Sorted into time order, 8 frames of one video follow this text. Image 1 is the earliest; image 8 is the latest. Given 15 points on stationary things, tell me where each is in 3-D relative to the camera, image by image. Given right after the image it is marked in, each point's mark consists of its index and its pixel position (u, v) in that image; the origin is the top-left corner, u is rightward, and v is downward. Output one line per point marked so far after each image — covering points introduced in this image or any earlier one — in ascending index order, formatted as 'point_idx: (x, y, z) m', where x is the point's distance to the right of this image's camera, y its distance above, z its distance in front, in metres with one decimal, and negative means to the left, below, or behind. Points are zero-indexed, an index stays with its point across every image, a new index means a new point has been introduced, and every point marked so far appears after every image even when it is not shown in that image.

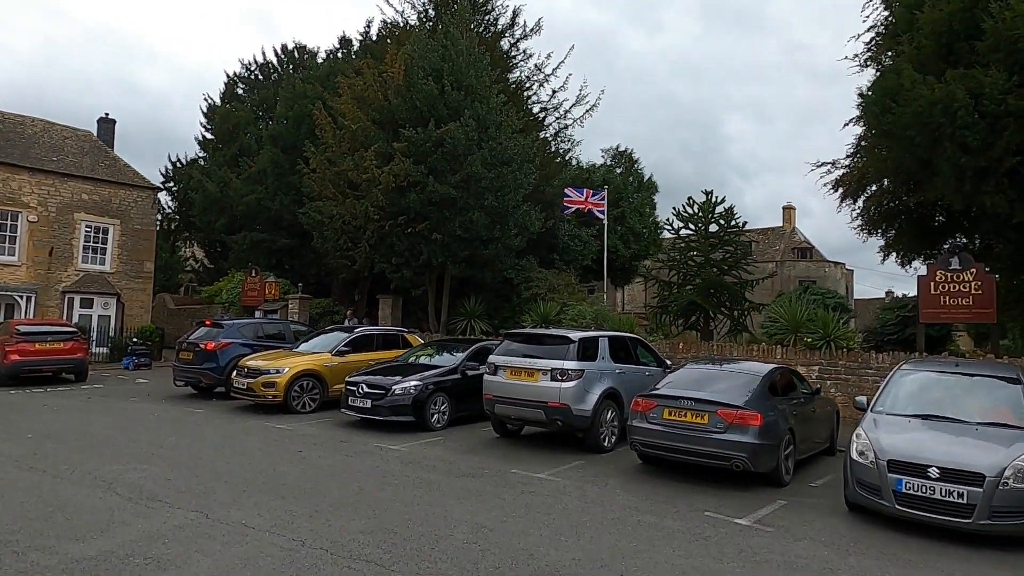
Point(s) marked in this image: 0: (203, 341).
0: (-6.9, -1.2, +14.7) m
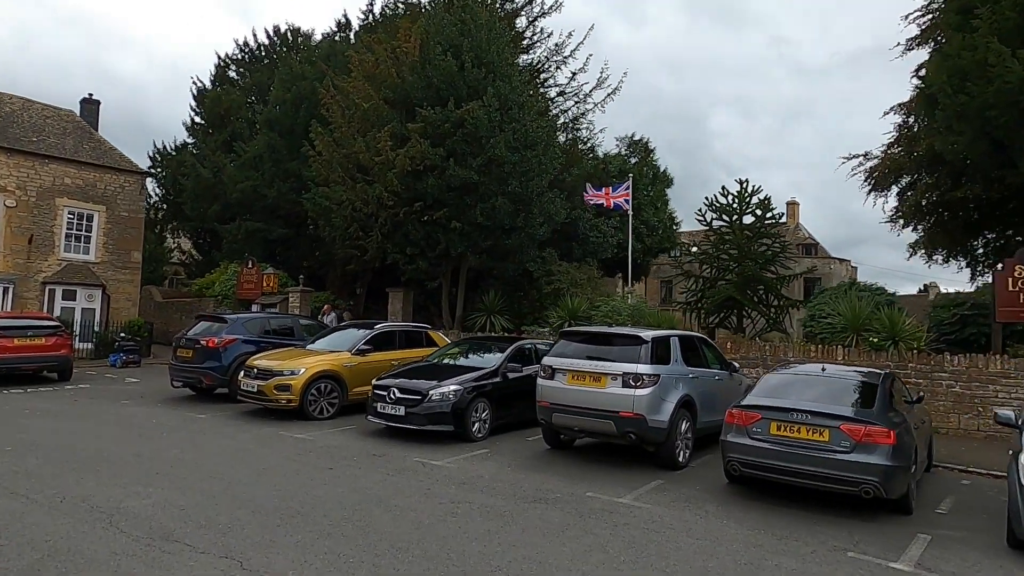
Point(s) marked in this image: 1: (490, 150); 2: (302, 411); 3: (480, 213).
0: (-6.2, -1.0, +13.2) m
1: (-0.6, +3.5, +16.7) m
2: (-3.6, -2.1, +11.3) m
3: (-0.8, +1.9, +16.8) m
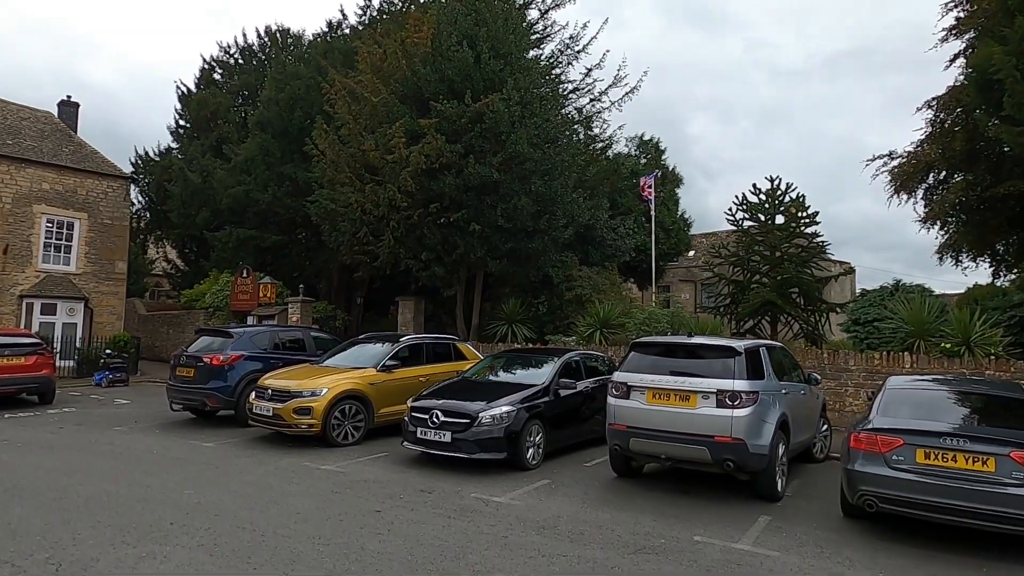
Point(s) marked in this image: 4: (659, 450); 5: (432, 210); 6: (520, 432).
0: (-5.4, -1.2, +11.8) m
1: (0.0, +3.3, +15.5) m
2: (-2.8, -2.3, +10.0) m
3: (-0.3, +1.7, +15.6) m
4: (+1.7, -1.8, +7.5) m
5: (-1.9, +1.9, +15.7) m
6: (+0.1, -1.9, +8.7) m
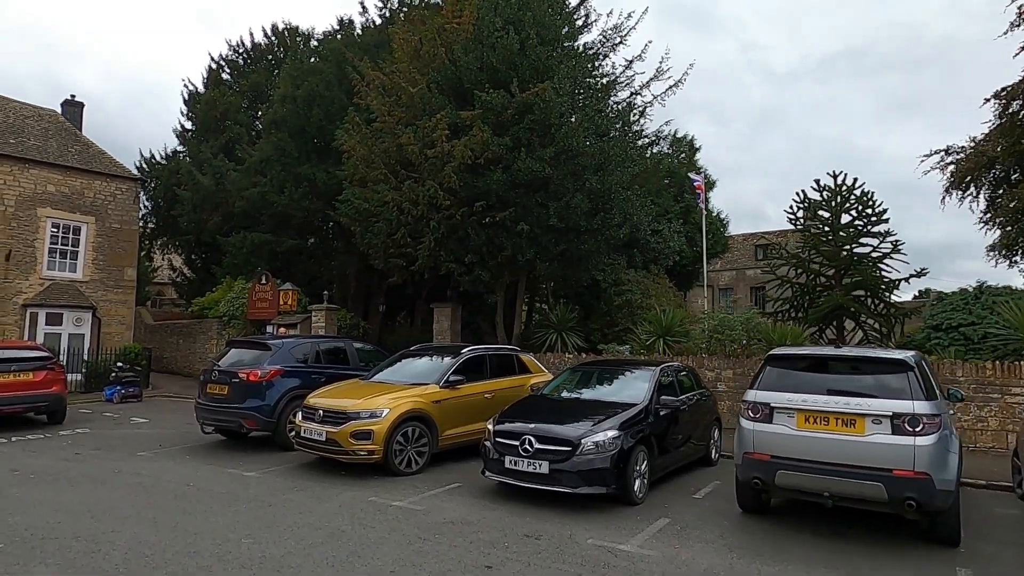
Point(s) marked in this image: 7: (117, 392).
0: (-4.3, -1.3, +10.4) m
1: (+1.1, +3.2, +14.2) m
2: (-1.7, -2.3, +8.7) m
3: (+0.9, +1.6, +14.3) m
4: (+2.9, -1.8, +6.2) m
5: (-0.8, +1.7, +14.5) m
6: (+1.3, -1.9, +7.4) m
7: (-10.0, -2.6, +16.8) m
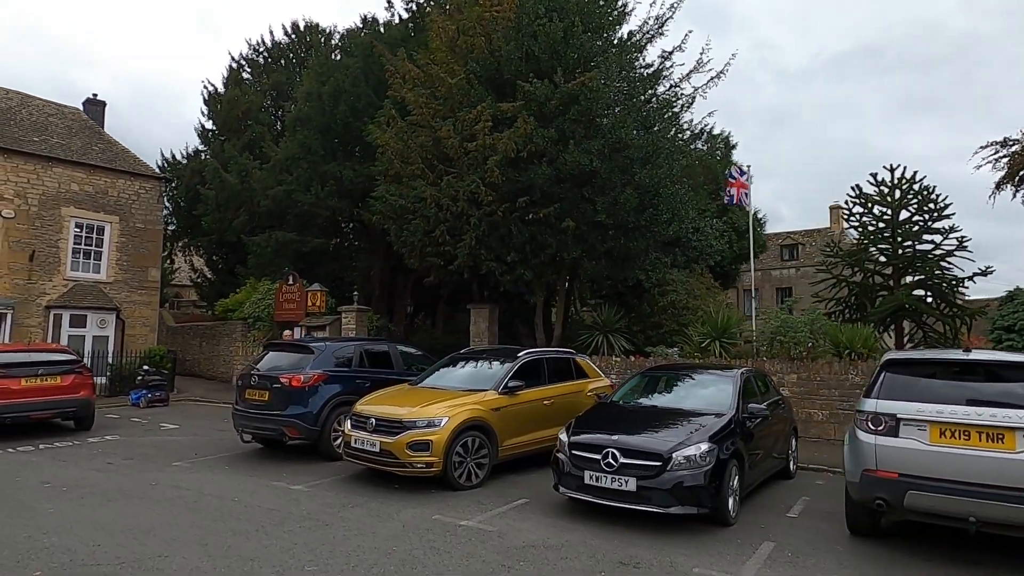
0: (-3.4, -1.3, +9.8) m
1: (+2.0, +3.2, +13.5) m
2: (-0.8, -2.3, +8.0) m
3: (+1.8, +1.6, +13.6) m
4: (+3.7, -1.8, +5.4) m
5: (+0.2, +1.7, +13.8) m
6: (+2.1, -1.9, +6.7) m
7: (-9.0, -2.6, +16.2) m
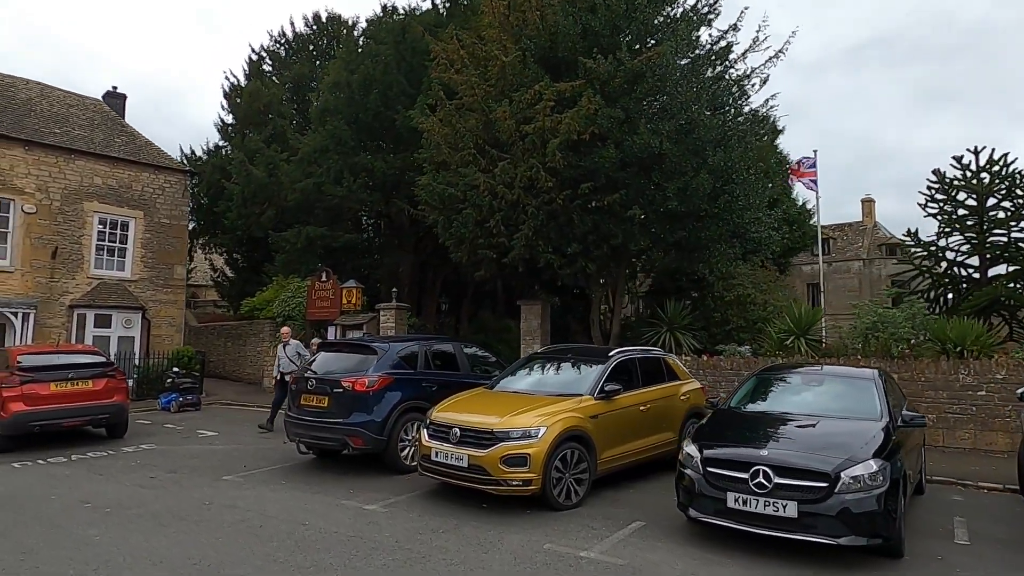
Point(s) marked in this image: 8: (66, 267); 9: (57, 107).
0: (-2.3, -1.2, +8.8) m
1: (+3.2, +3.4, +12.4) m
2: (+0.3, -2.2, +7.0) m
3: (+3.0, +1.8, +12.5) m
4: (+4.8, -1.7, +4.3) m
5: (+1.3, +1.9, +12.7) m
6: (+3.2, -1.8, +5.6) m
7: (-7.8, -2.6, +15.3) m
8: (-12.3, +0.6, +18.2) m
9: (-13.6, +5.4, +19.7) m
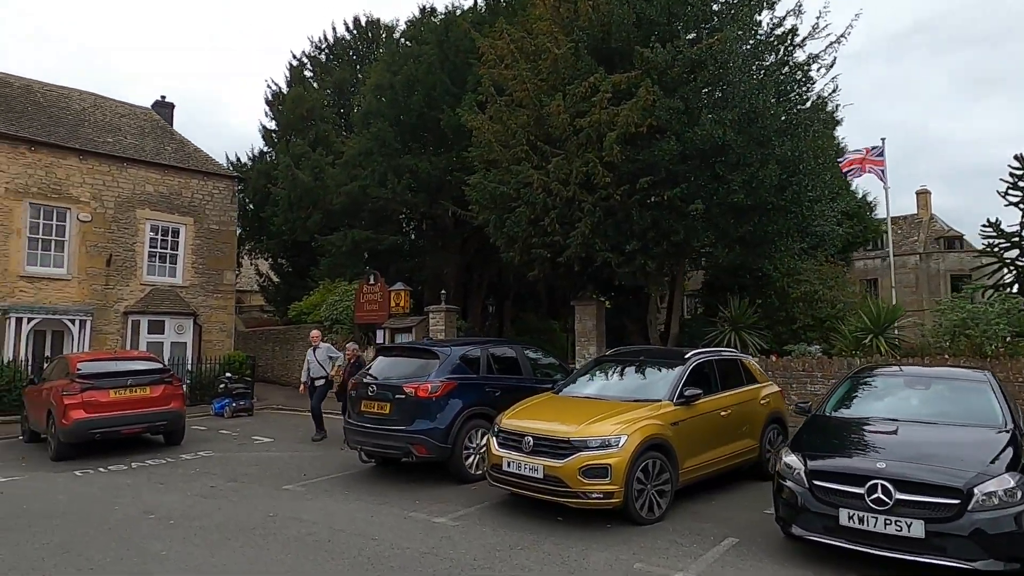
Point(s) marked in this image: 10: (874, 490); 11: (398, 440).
0: (-1.4, -1.2, +8.5) m
1: (+4.2, +3.4, +11.8) m
2: (+1.1, -2.2, +6.5) m
3: (+4.0, +1.8, +11.9) m
4: (+5.4, -1.6, +3.6) m
5: (+2.4, +1.9, +12.2) m
6: (+3.9, -1.7, +5.0) m
7: (-6.5, -2.7, +15.2) m
8: (-11.0, +0.4, +18.4) m
9: (-12.2, +5.2, +20.0) m
10: (+2.8, -1.6, +5.1) m
11: (-1.4, -1.9, +8.2) m
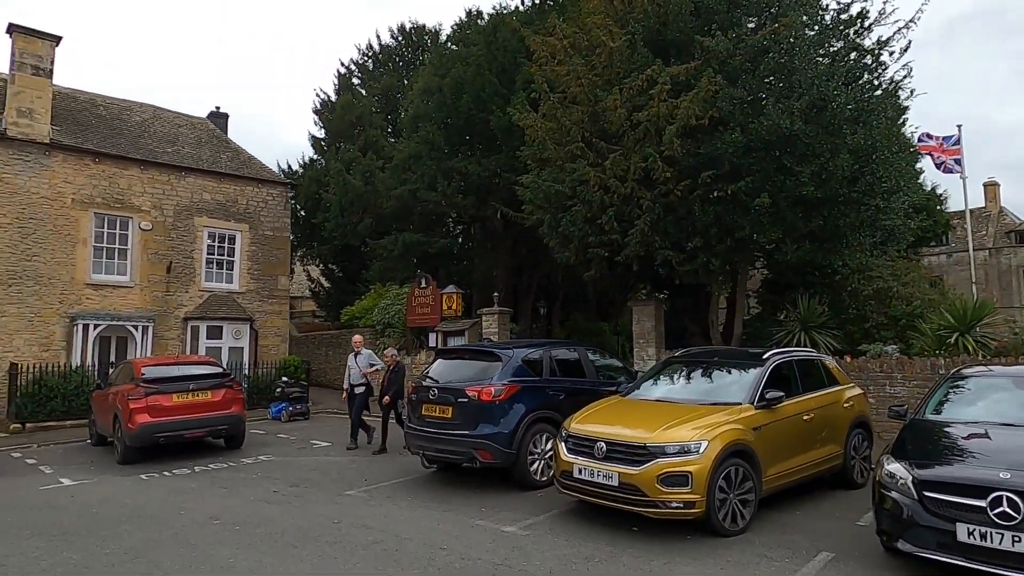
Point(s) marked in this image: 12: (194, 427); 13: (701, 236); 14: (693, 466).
0: (-0.6, -1.2, +8.2) m
1: (+5.1, +3.5, +11.2) m
2: (+1.8, -2.1, +6.1) m
3: (+5.0, +1.8, +11.3) m
4: (+5.9, -1.5, +3.0) m
5: (+3.4, +1.9, +11.7) m
6: (+4.5, -1.7, +4.4) m
7: (-5.3, -2.8, +15.3) m
8: (-9.5, +0.2, +18.8) m
9: (-10.7, +5.0, +20.5) m
10: (+3.4, -1.5, +4.6) m
11: (-0.6, -1.9, +8.0) m
12: (-5.2, -2.3, +10.9) m
13: (+3.4, +1.0, +12.1) m
14: (+1.6, -1.6, +6.0) m
